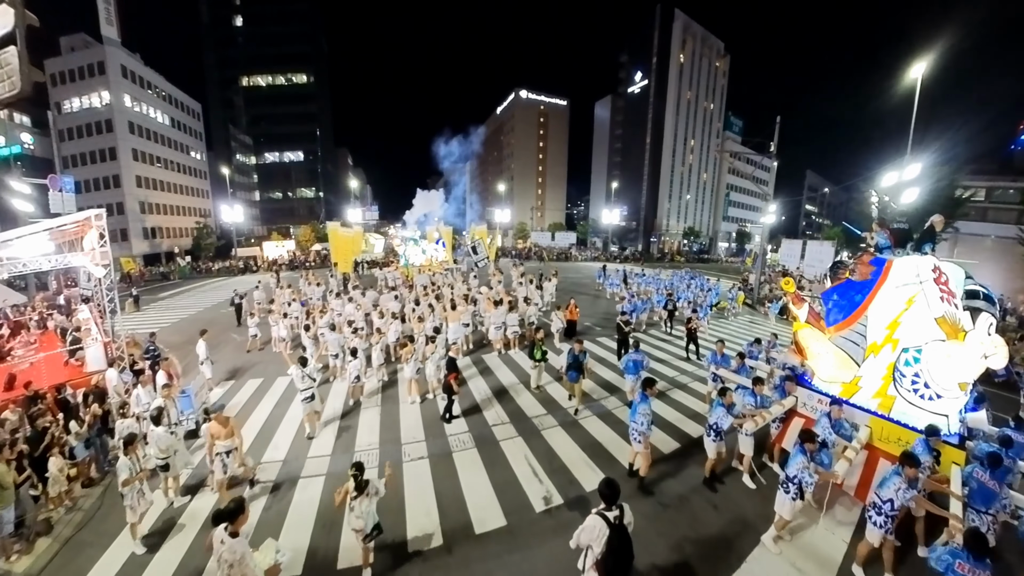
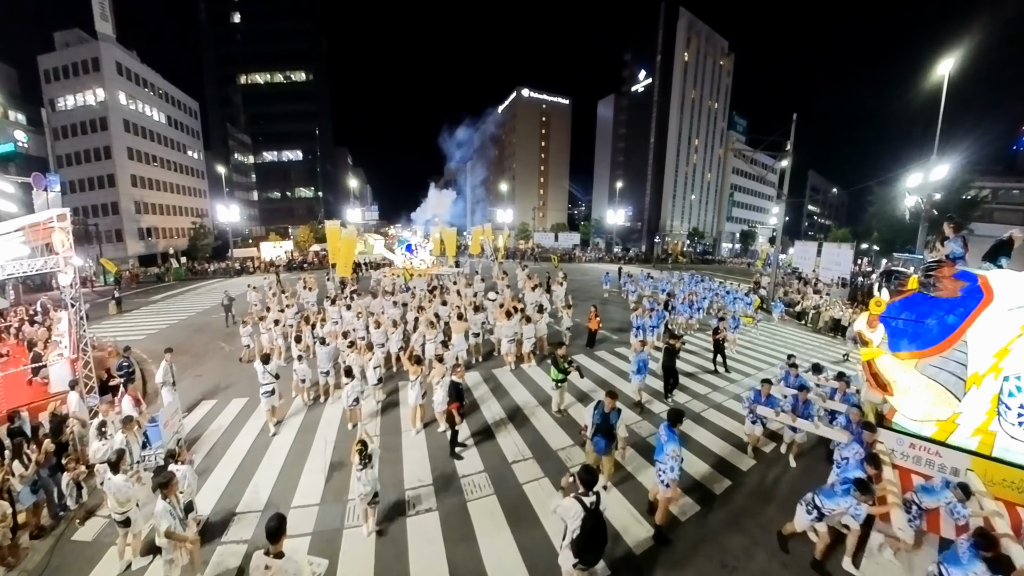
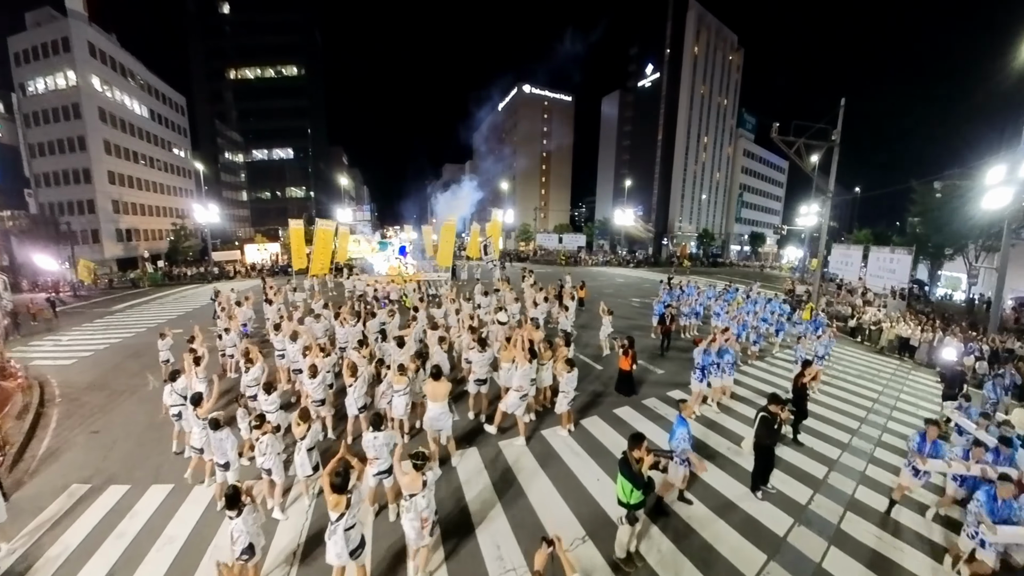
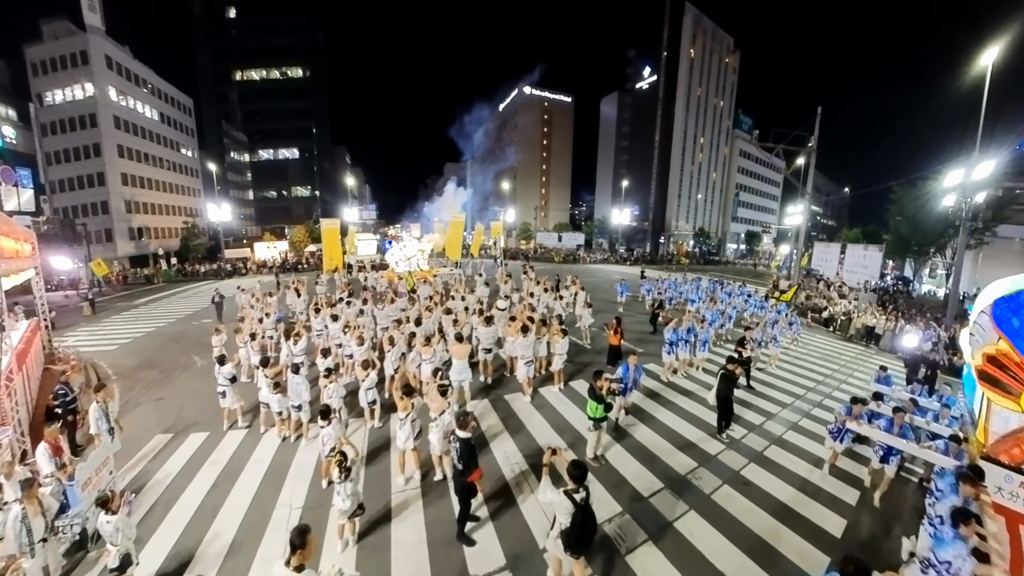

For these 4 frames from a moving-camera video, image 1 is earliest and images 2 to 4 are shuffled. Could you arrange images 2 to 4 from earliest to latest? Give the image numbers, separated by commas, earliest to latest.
2, 4, 3
